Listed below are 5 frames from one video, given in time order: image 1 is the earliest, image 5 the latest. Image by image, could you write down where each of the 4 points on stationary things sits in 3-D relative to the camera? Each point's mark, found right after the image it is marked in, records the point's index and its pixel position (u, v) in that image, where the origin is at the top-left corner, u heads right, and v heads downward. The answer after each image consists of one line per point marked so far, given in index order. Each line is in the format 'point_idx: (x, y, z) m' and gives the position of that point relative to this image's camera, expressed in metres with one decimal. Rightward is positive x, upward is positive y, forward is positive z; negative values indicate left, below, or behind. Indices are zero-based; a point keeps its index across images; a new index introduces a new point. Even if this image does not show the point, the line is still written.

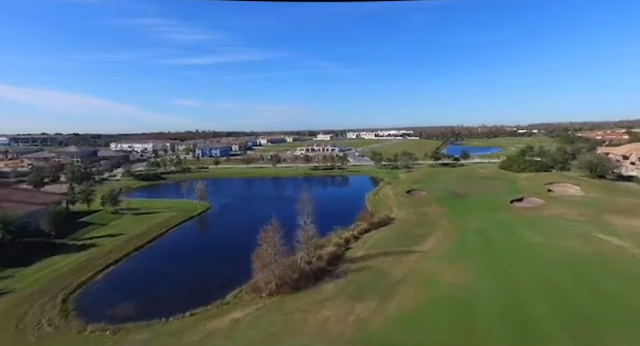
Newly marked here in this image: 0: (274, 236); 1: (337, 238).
0: (-1.7, -2.5, +12.2) m
1: (+0.9, -3.5, +16.6) m
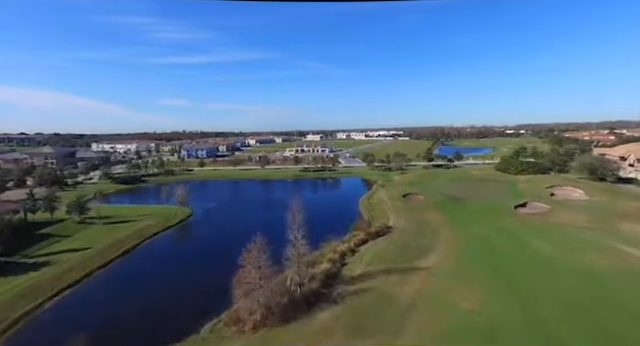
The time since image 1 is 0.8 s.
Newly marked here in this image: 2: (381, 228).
0: (-2.0, -2.7, +10.3) m
1: (+0.5, -3.7, +14.8) m
2: (+3.6, -3.3, +18.8) m
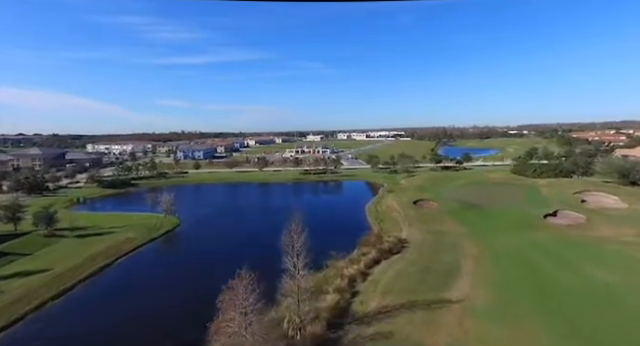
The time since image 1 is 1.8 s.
0: (-1.8, -3.0, +7.7) m
1: (+0.7, -4.0, +12.2) m
2: (+3.7, -3.6, +16.2) m
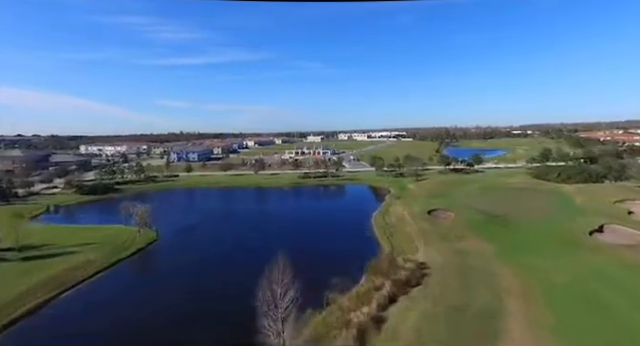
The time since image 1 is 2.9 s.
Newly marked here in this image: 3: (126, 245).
0: (-1.8, -3.4, +4.5) m
1: (+0.7, -4.4, +8.9) m
2: (+3.7, -4.0, +12.9) m
3: (-10.8, -4.1, +17.3) m
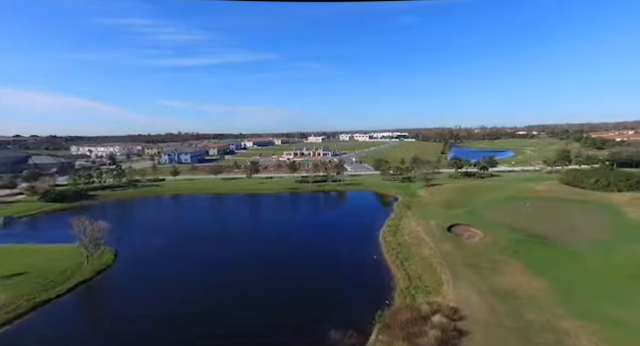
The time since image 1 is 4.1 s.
0: (-2.1, -3.8, +0.6) m
1: (+0.4, -4.8, +5.0) m
2: (+3.5, -4.4, +9.0) m
3: (-11.0, -4.5, +13.4) m
